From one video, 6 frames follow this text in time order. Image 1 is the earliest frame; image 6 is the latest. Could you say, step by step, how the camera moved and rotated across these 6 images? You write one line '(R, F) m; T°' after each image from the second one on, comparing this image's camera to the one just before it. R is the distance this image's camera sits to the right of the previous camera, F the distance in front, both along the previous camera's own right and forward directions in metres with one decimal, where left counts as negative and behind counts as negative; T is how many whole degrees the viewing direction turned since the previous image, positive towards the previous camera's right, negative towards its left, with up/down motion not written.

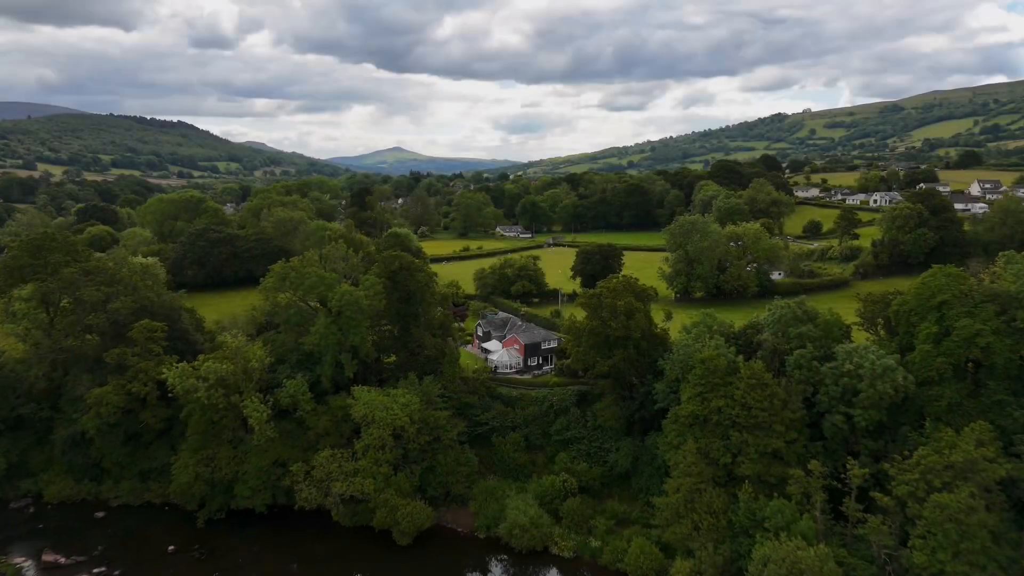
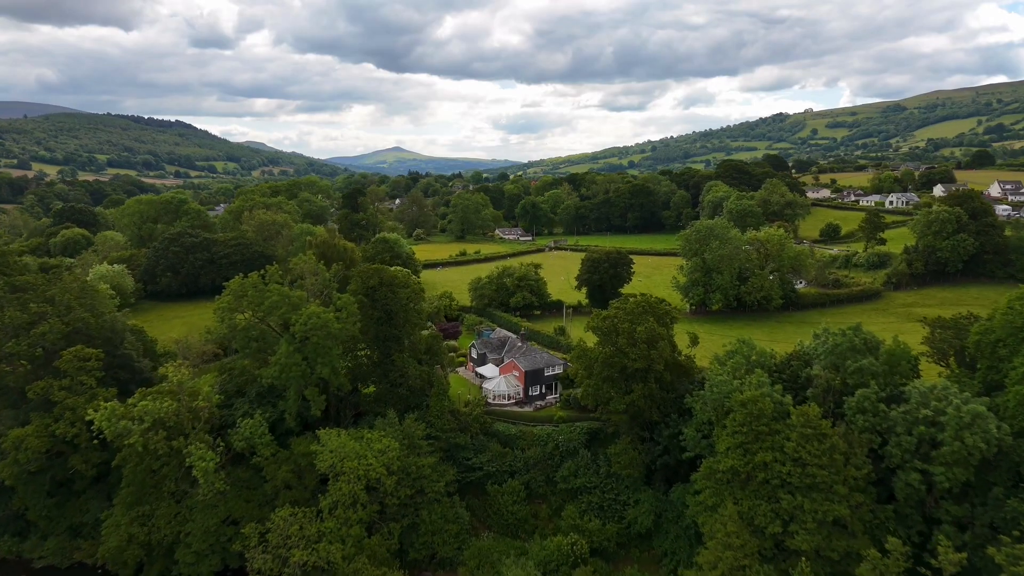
(+0.1, +5.9) m; 0°
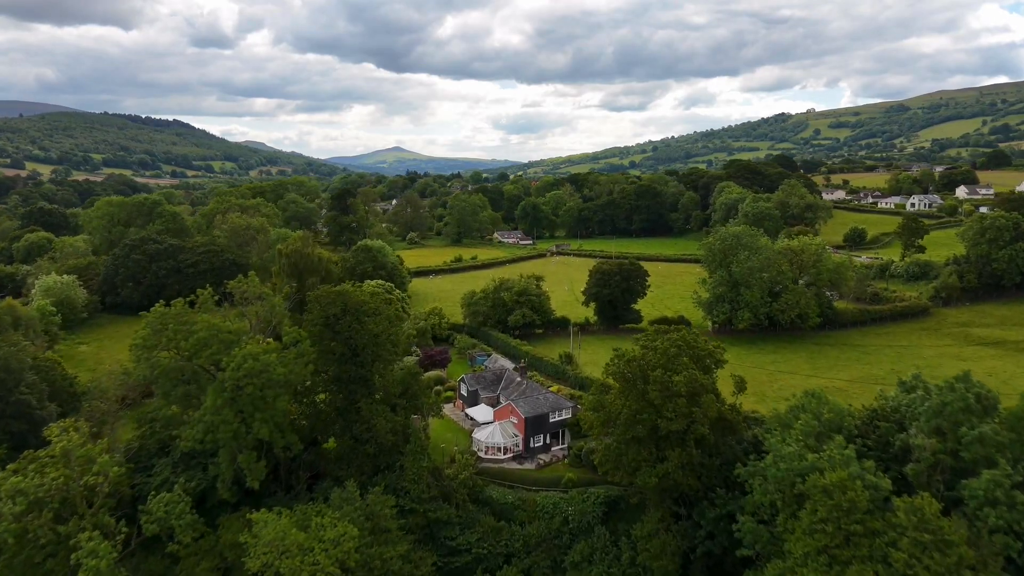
(+0.1, +7.3) m; 0°
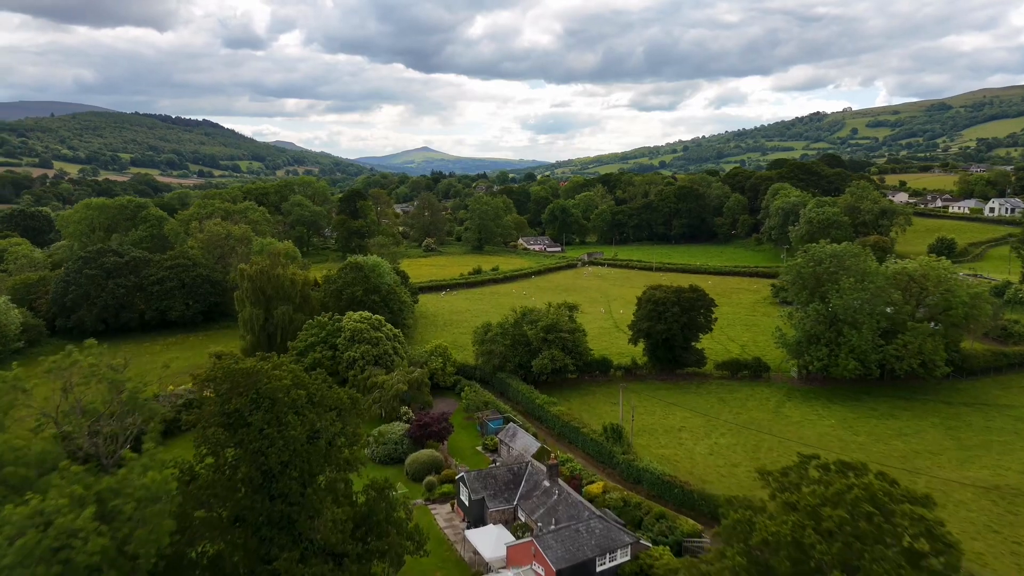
(0.0, +11.7) m; -2°
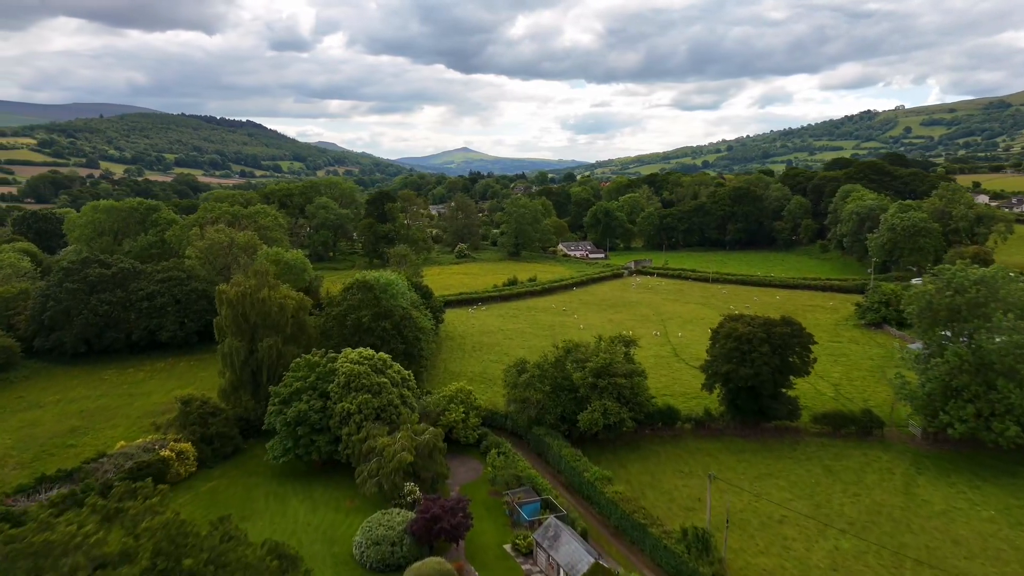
(-0.1, +8.3) m; -3°
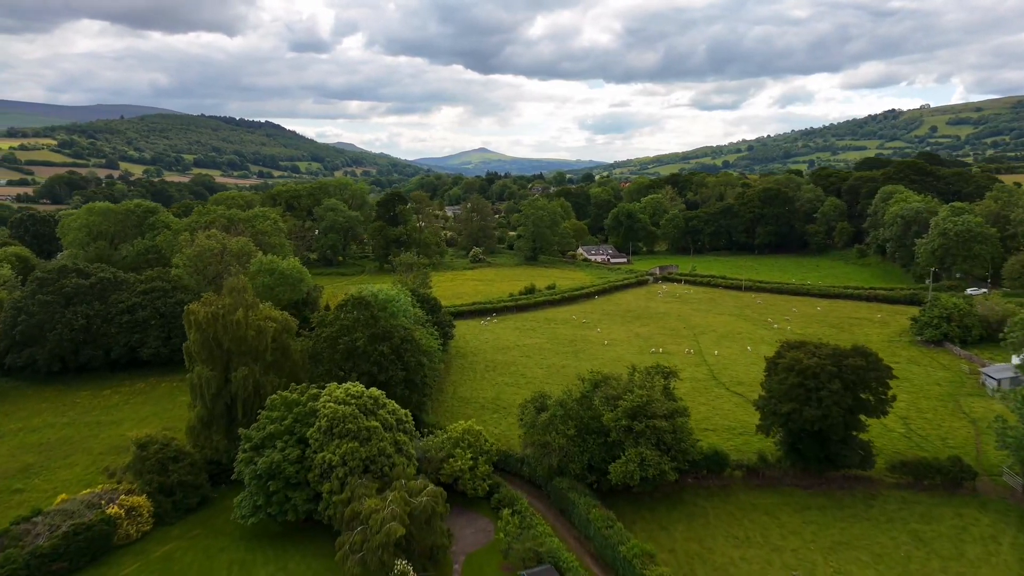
(0.0, +5.0) m; -1°
